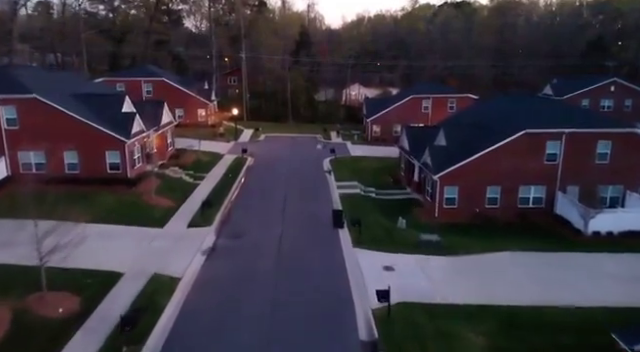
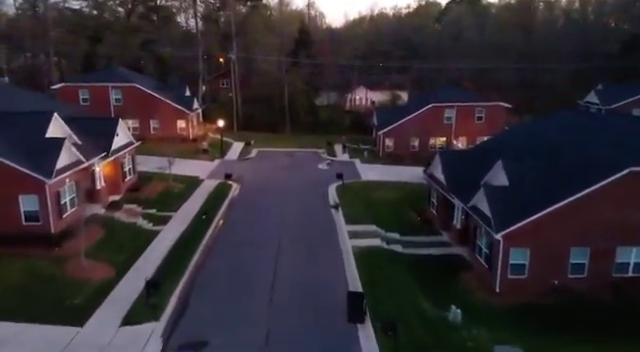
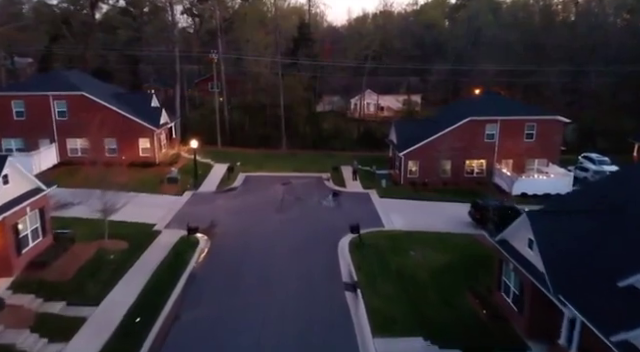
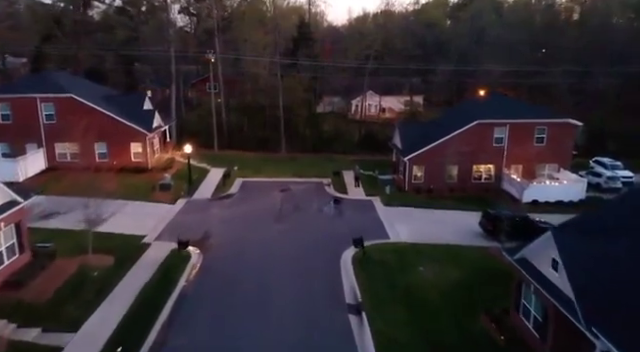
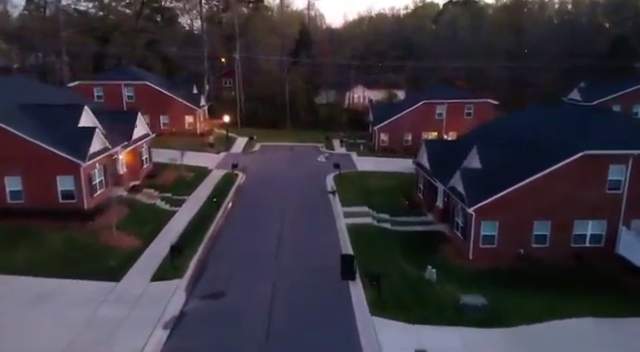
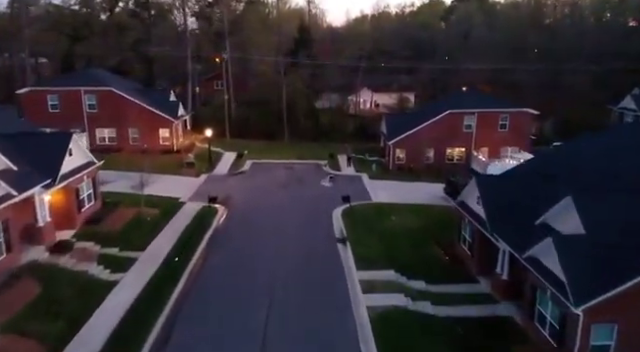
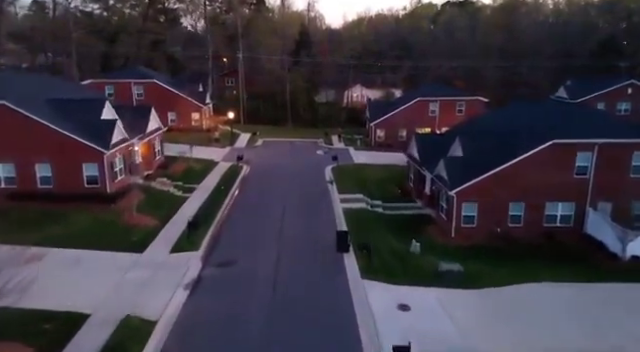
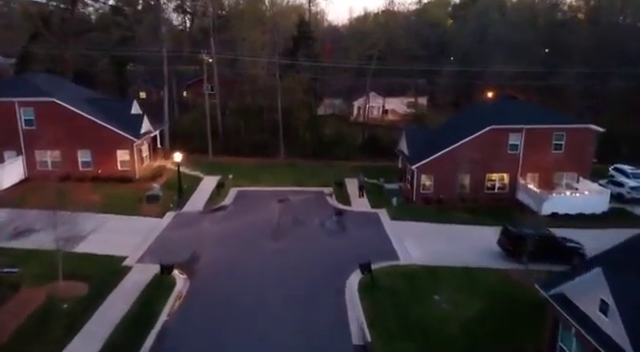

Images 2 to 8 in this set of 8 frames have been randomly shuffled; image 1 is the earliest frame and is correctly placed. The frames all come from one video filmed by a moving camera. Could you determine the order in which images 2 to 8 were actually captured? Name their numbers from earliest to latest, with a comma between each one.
7, 5, 2, 6, 3, 4, 8
